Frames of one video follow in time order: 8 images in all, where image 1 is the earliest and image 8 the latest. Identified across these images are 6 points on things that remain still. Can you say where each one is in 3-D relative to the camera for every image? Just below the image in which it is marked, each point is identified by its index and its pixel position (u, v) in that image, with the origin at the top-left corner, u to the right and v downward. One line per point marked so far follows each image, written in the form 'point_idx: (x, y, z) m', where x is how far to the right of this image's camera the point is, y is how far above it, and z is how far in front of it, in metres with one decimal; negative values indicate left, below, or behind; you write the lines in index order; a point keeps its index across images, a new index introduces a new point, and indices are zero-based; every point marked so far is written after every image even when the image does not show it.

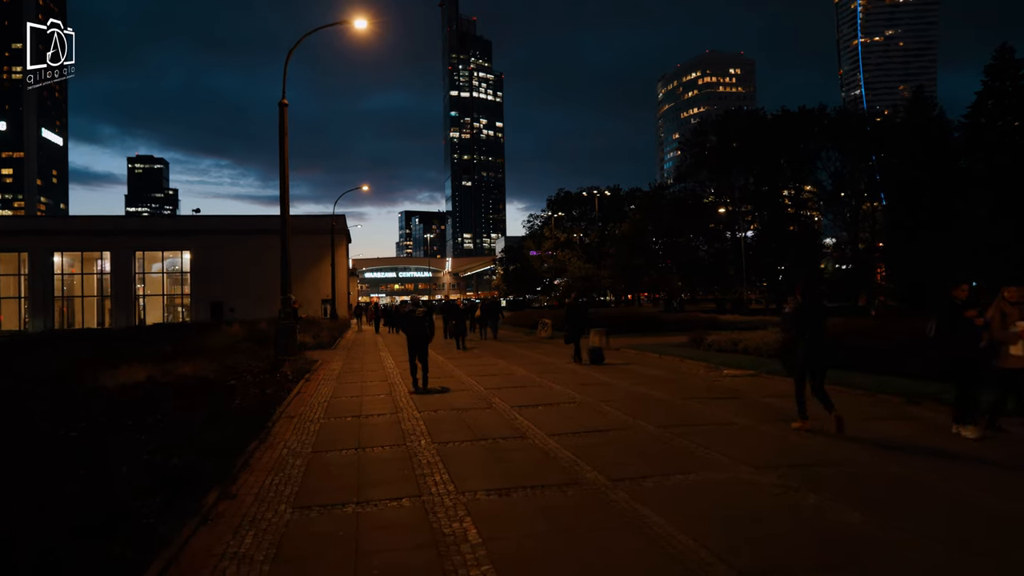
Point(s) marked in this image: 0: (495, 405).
0: (-0.3, -1.9, +12.8) m
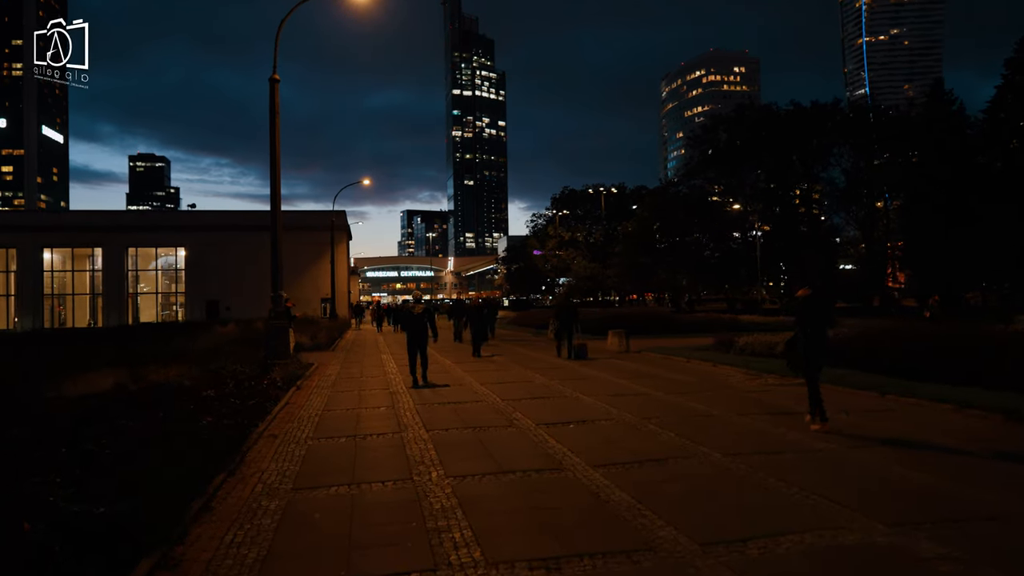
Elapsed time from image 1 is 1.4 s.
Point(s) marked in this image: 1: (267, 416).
0: (0.0, -1.8, +10.9) m
1: (-3.7, -1.9, +11.3) m
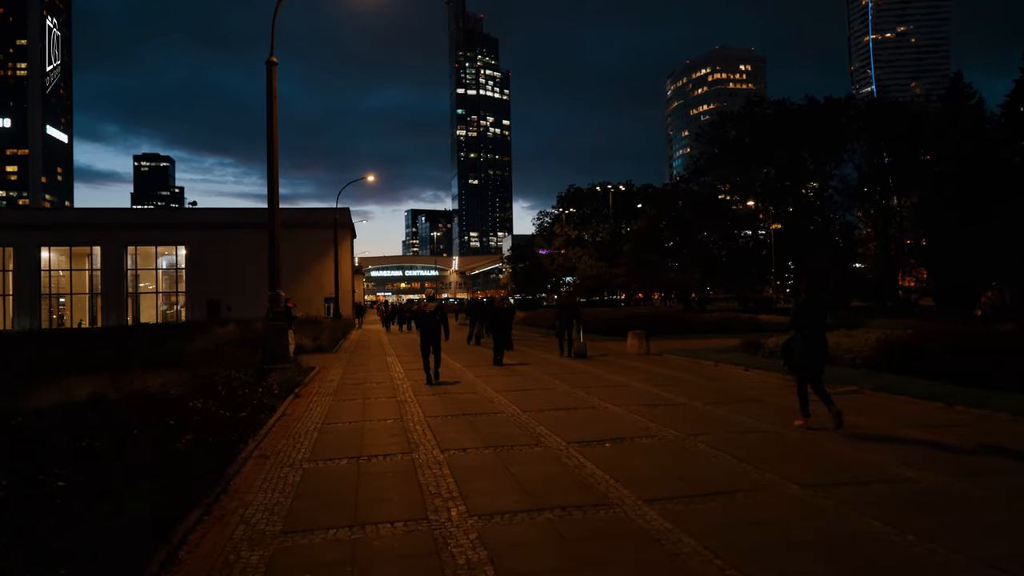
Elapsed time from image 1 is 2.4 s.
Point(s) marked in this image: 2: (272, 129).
0: (+0.3, -1.8, +9.5) m
1: (-3.3, -1.9, +10.0) m
2: (-5.5, +3.6, +17.4) m
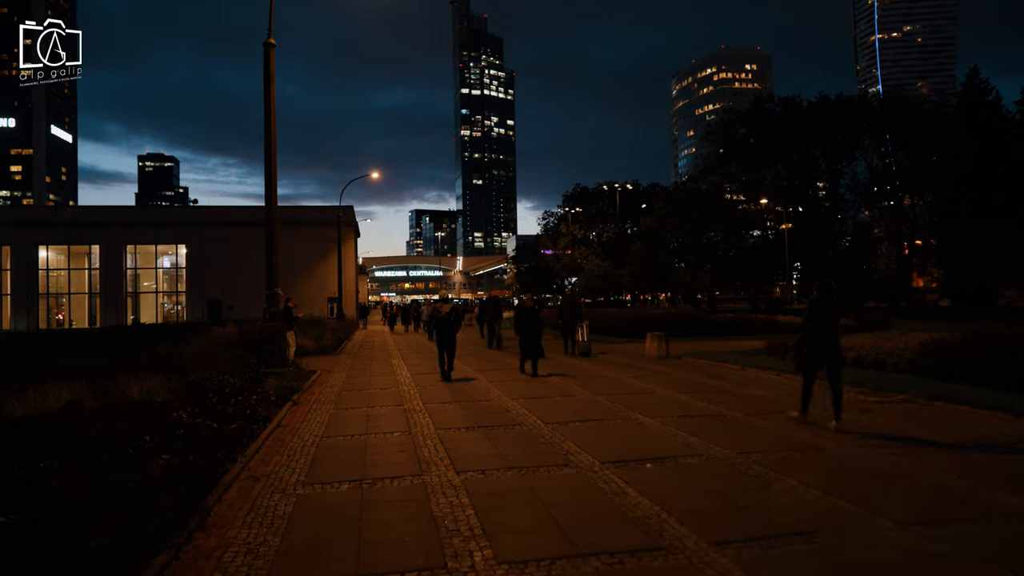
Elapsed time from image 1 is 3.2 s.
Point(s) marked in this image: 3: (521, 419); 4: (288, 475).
0: (+0.6, -1.8, +8.4) m
1: (-3.1, -1.9, +8.8) m
2: (-5.2, +3.6, +16.2) m
3: (+0.1, -1.8, +10.4) m
4: (-2.3, -1.9, +7.6) m
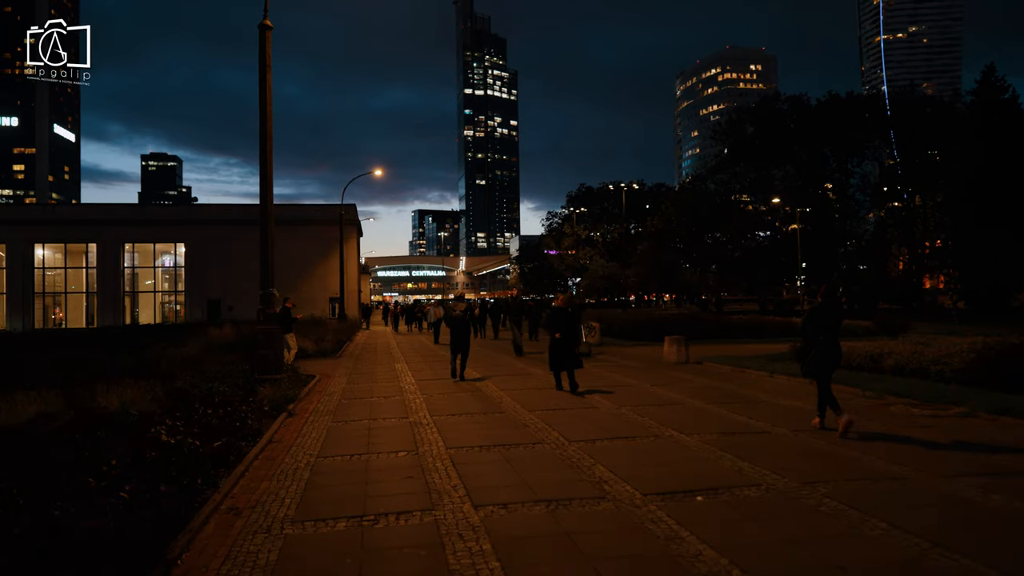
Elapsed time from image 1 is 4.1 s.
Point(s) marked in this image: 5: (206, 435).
0: (+0.8, -1.8, +7.2) m
1: (-2.8, -1.9, +7.7) m
2: (-5.0, +3.6, +15.1) m
3: (+0.4, -1.8, +9.3) m
4: (-2.0, -1.9, +6.5) m
5: (-3.8, -1.8, +9.3) m
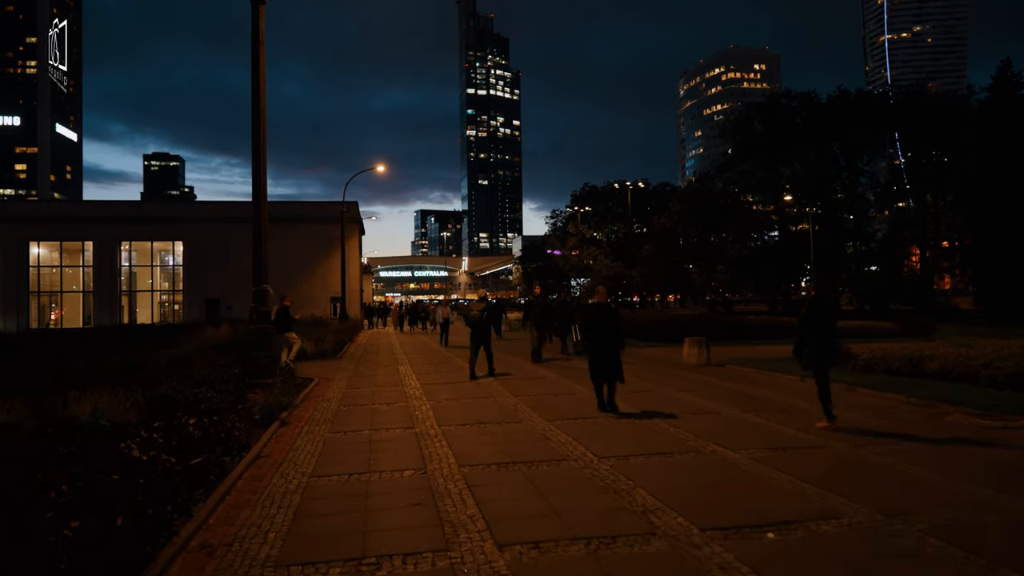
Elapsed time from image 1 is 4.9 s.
0: (+1.1, -1.7, +6.1) m
1: (-2.6, -1.8, +6.6) m
2: (-4.7, +3.7, +14.0) m
3: (+0.6, -1.8, +8.2) m
4: (-1.8, -1.8, +5.4) m
5: (-3.6, -1.8, +8.2) m
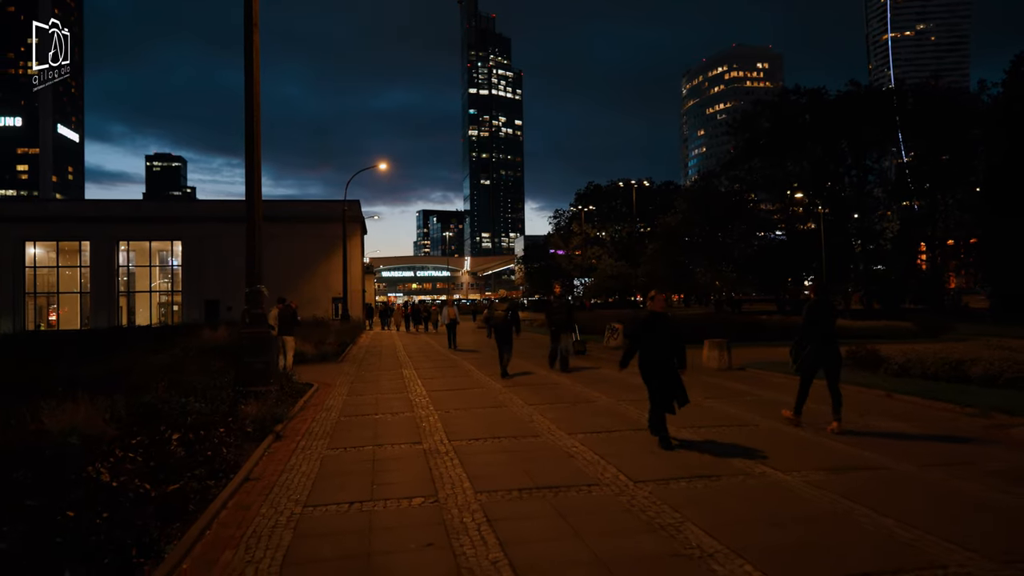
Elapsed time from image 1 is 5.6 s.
0: (+1.3, -1.7, +5.1) m
1: (-2.4, -1.8, +5.6) m
2: (-4.5, +3.7, +13.1) m
3: (+0.8, -1.8, +7.2) m
4: (-1.6, -1.8, +4.4) m
5: (-3.3, -1.8, +7.2) m
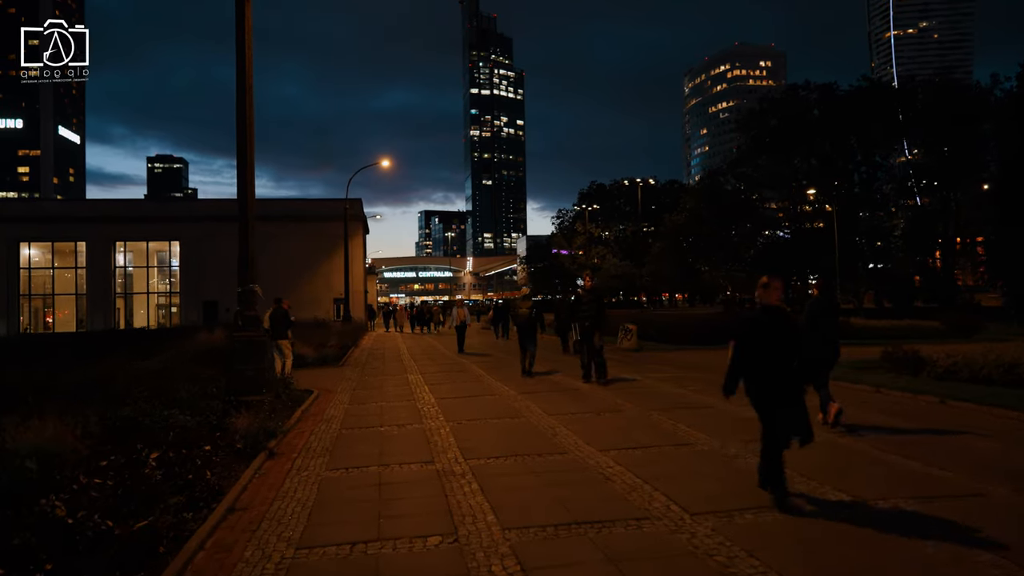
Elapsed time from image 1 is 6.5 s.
0: (+1.5, -1.7, +4.0) m
1: (-2.2, -1.8, +4.5) m
2: (-4.2, +3.7, +12.0) m
3: (+1.1, -1.7, +6.1) m
4: (-1.4, -1.8, +3.3) m
5: (-3.1, -1.7, +6.1) m
